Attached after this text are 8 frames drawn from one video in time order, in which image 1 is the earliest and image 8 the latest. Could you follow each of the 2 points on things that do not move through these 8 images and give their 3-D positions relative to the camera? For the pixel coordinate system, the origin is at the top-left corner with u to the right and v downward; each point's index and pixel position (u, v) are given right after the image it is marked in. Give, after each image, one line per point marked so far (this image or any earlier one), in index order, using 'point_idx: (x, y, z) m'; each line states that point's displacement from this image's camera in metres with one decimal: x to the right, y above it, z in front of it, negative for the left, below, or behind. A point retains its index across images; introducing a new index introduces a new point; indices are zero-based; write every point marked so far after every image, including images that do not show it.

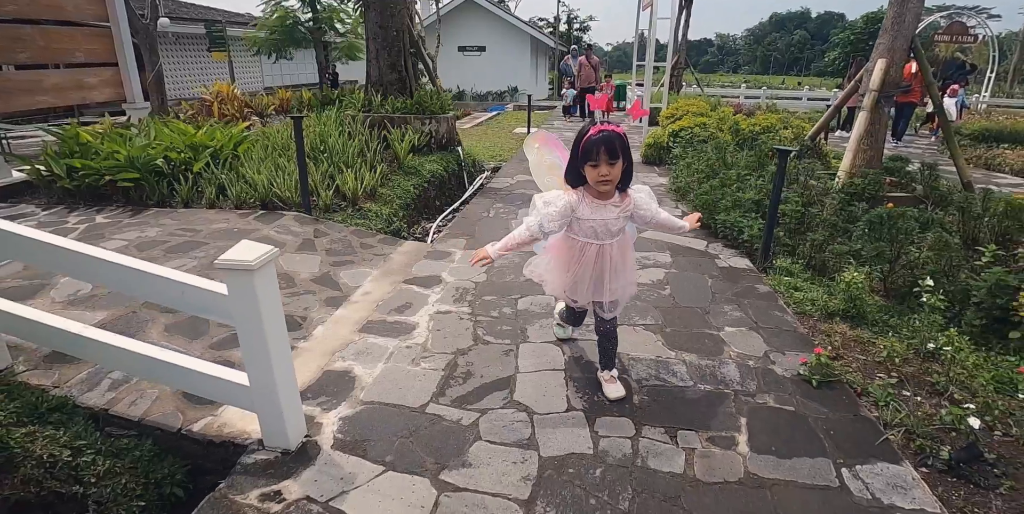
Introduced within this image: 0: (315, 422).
0: (-0.8, -0.7, +2.2) m
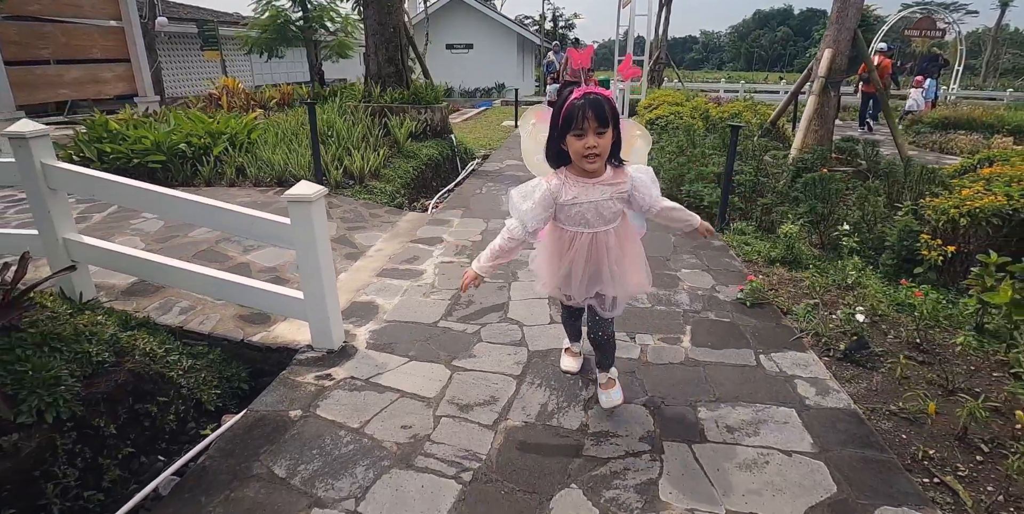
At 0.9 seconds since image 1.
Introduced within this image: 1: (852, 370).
0: (-0.8, -0.4, +2.7) m
1: (+1.6, -0.5, +2.5) m
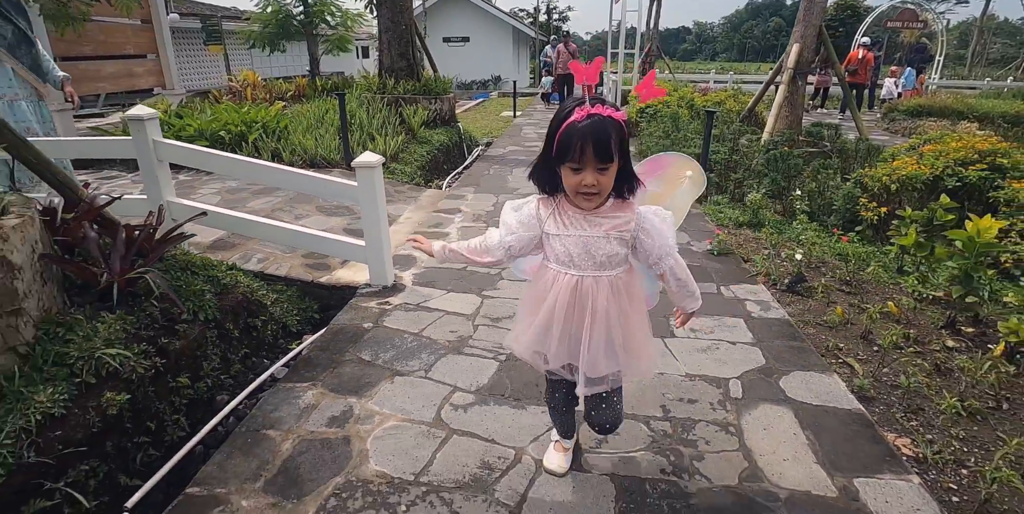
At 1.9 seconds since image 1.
0: (-0.7, -0.2, +3.4) m
1: (+1.7, -0.2, +3.2) m
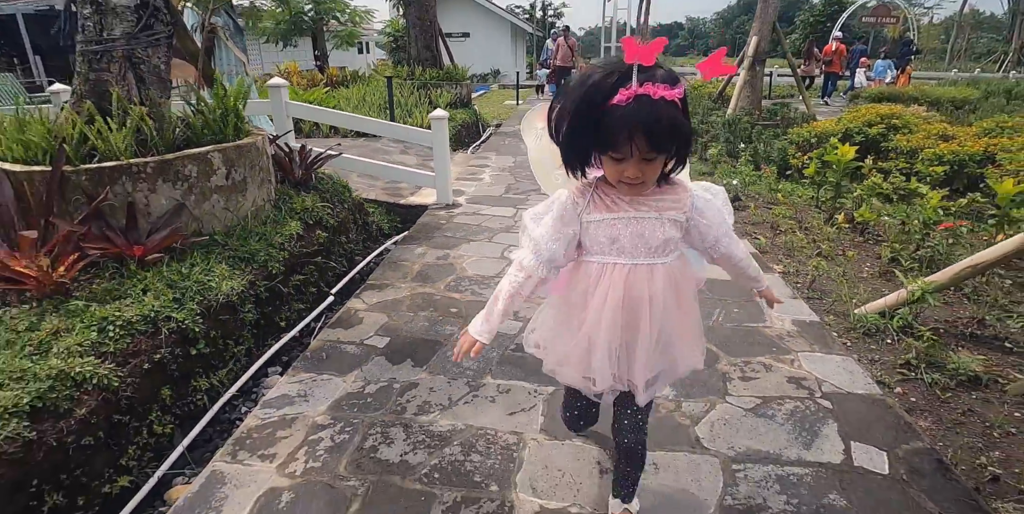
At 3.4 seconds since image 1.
0: (-0.5, +0.5, +4.8) m
1: (+1.9, +0.4, +4.6) m
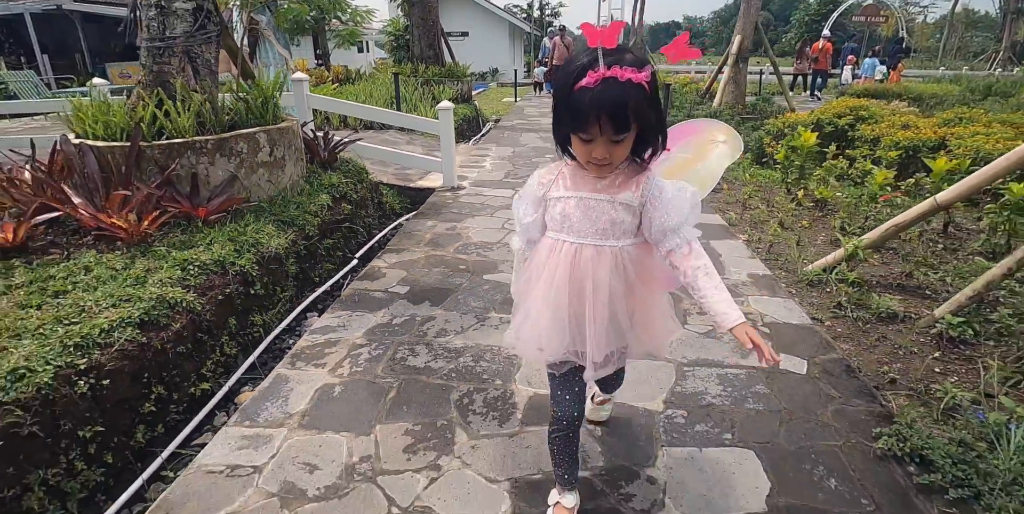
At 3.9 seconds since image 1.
0: (-0.5, +0.7, +5.3) m
1: (+1.9, +0.6, +5.1) m
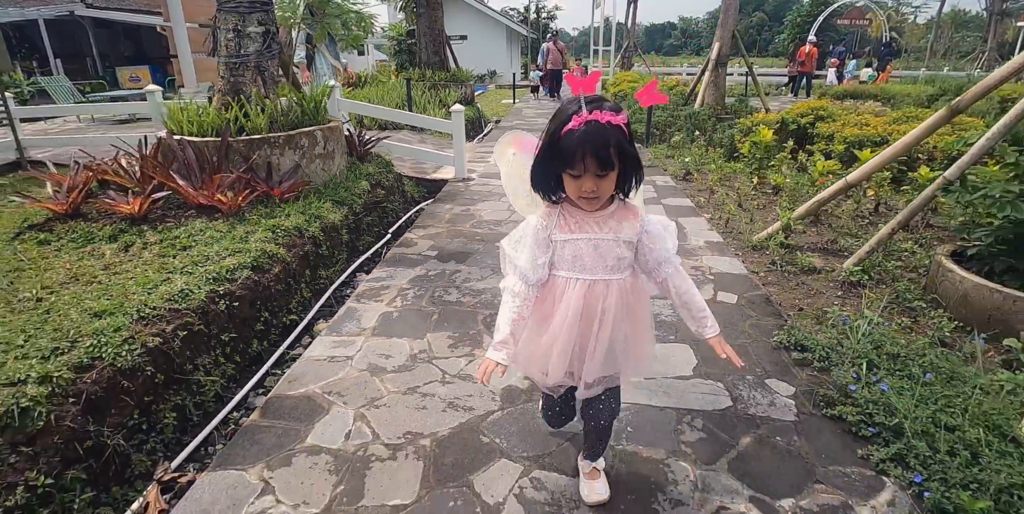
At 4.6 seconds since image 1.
0: (-0.5, +0.9, +6.1) m
1: (+1.9, +0.9, +5.9) m
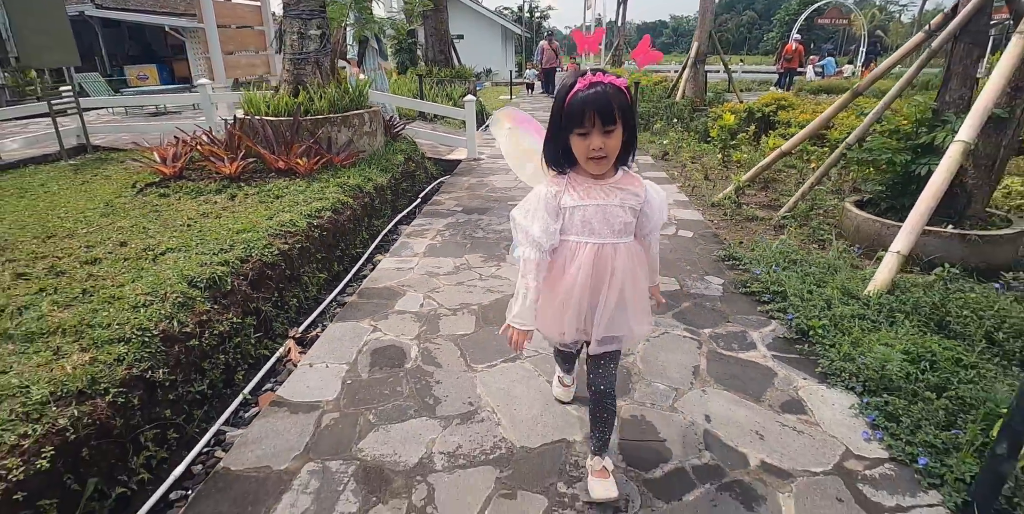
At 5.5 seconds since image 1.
0: (-0.4, +1.3, +7.1) m
1: (+2.0, +1.3, +7.0) m
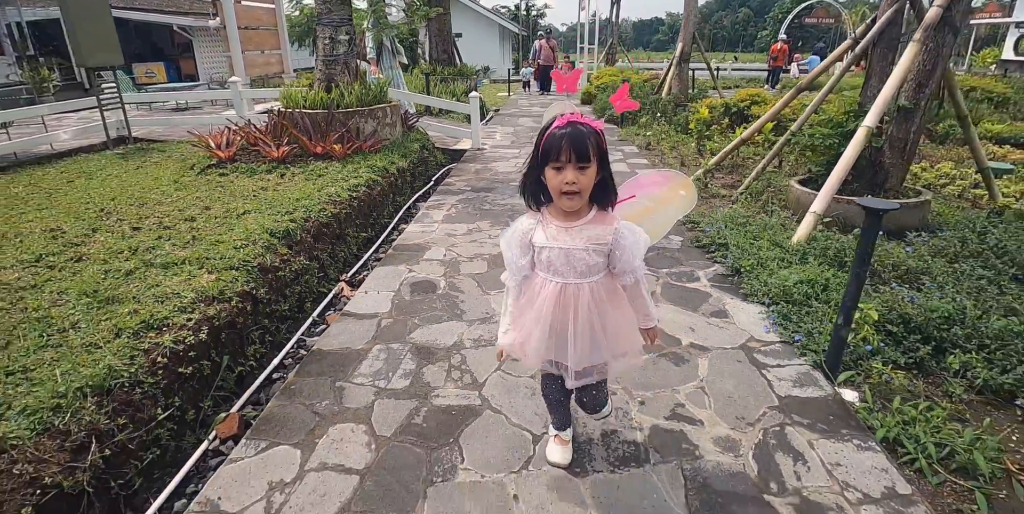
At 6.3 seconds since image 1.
0: (-0.4, +1.7, +8.0) m
1: (+2.0, +1.6, +7.8) m
